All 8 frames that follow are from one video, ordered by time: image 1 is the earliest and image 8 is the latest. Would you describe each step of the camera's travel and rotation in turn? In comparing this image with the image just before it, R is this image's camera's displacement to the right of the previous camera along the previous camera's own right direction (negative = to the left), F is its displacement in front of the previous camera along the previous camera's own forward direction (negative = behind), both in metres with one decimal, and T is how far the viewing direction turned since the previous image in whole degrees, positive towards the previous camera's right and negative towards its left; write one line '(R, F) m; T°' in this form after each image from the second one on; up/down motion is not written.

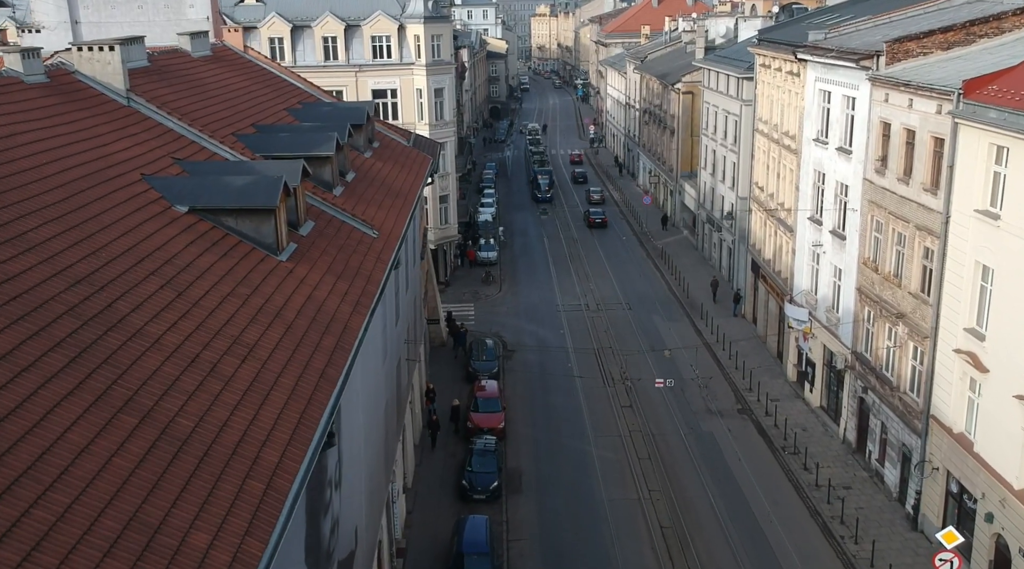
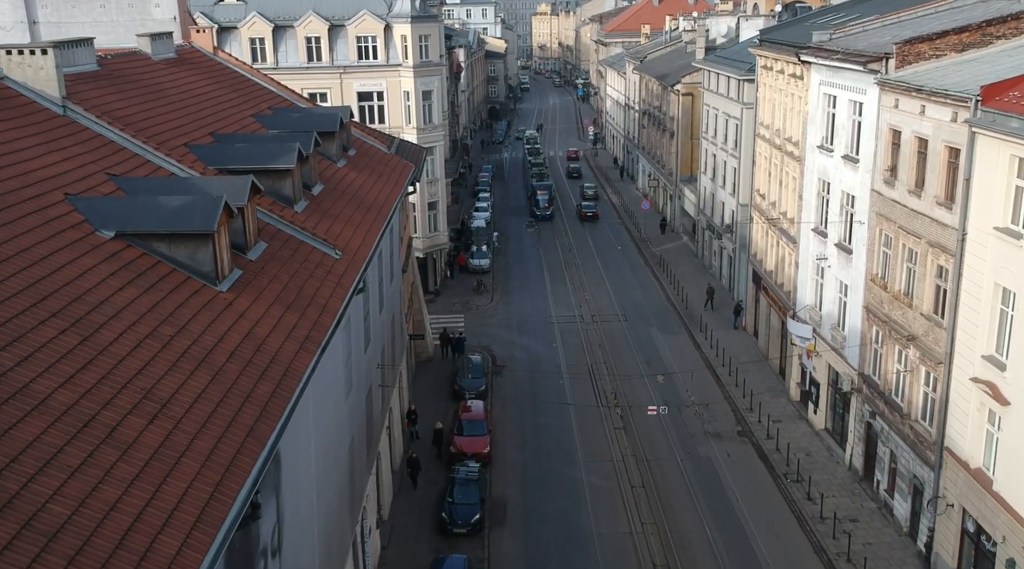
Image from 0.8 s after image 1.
(+0.6, +2.5) m; 0°
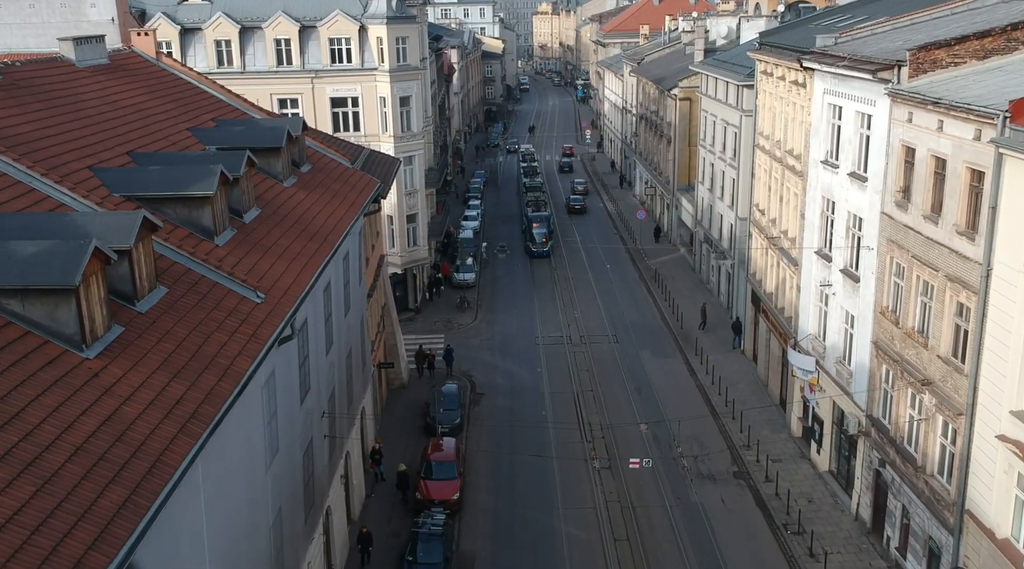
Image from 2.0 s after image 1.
(+1.0, +3.7) m; 0°
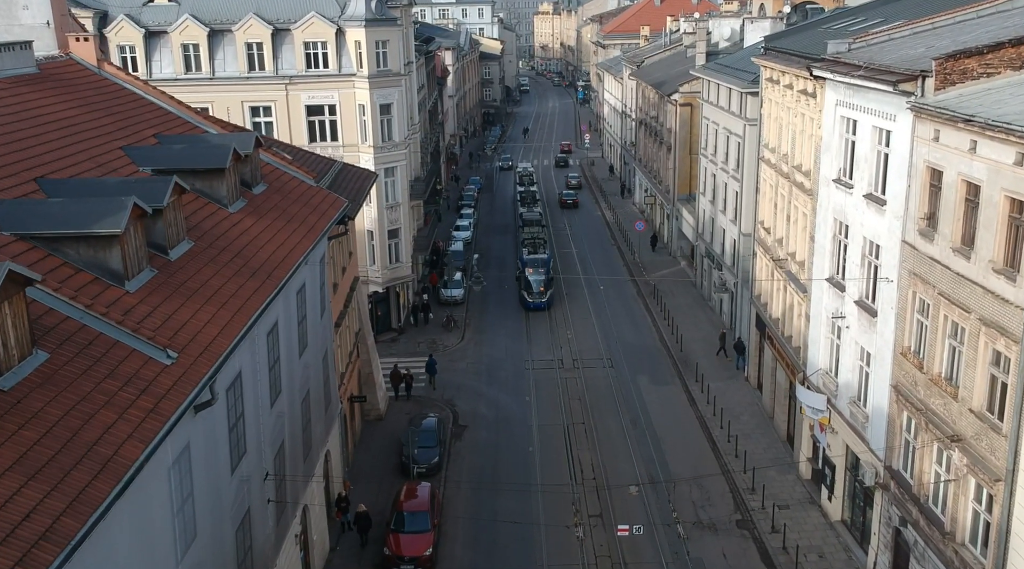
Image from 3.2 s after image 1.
(+0.7, +3.6) m; 0°
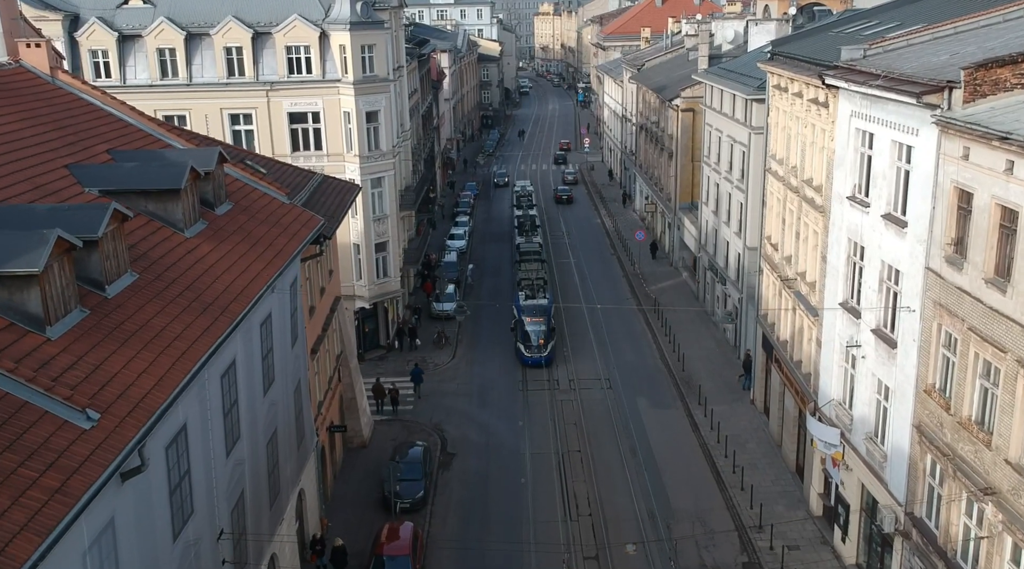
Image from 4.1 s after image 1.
(+0.4, +2.6) m; 0°
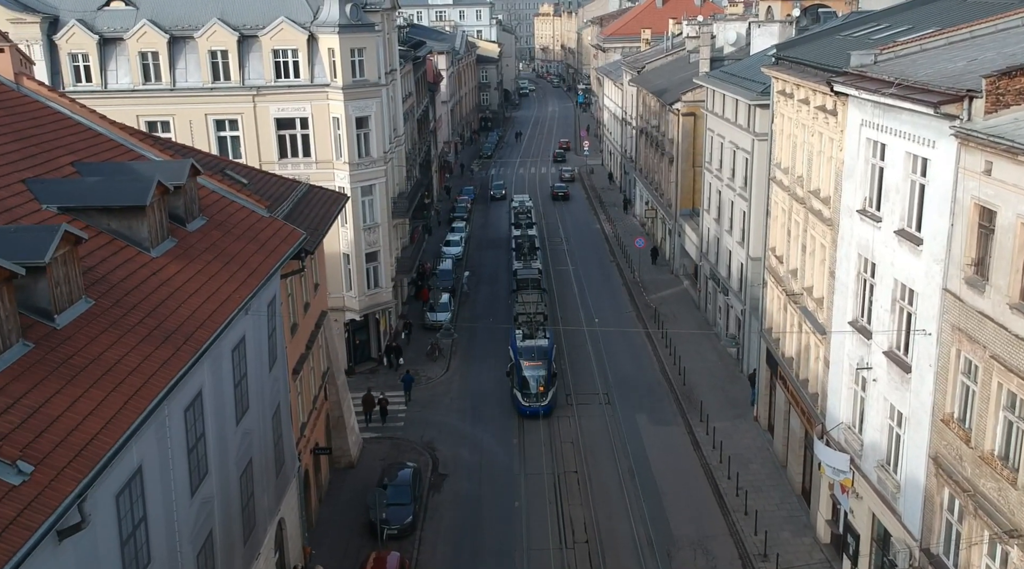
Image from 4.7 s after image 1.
(+0.3, +1.7) m; 0°
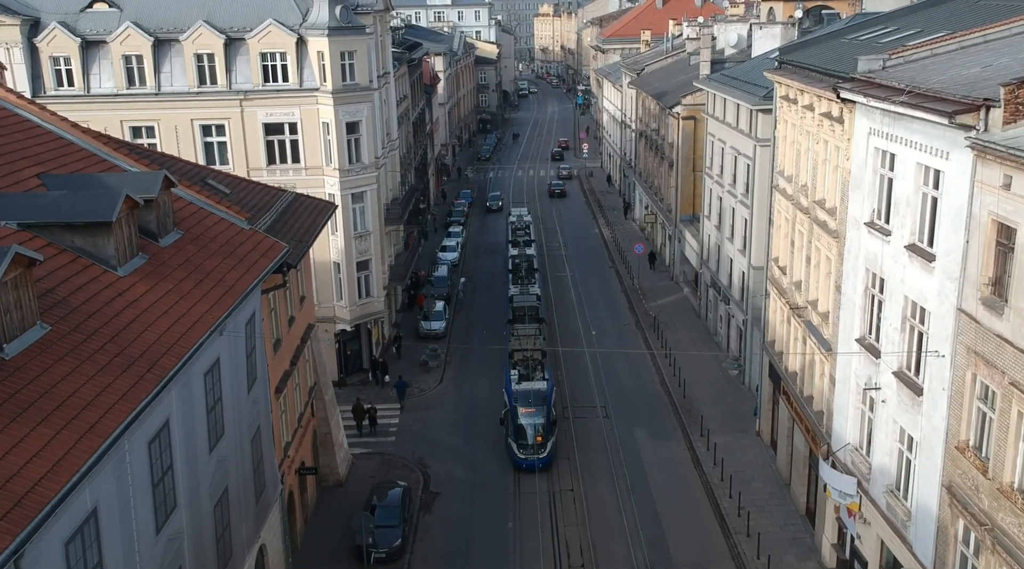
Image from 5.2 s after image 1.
(+0.2, +1.4) m; 0°
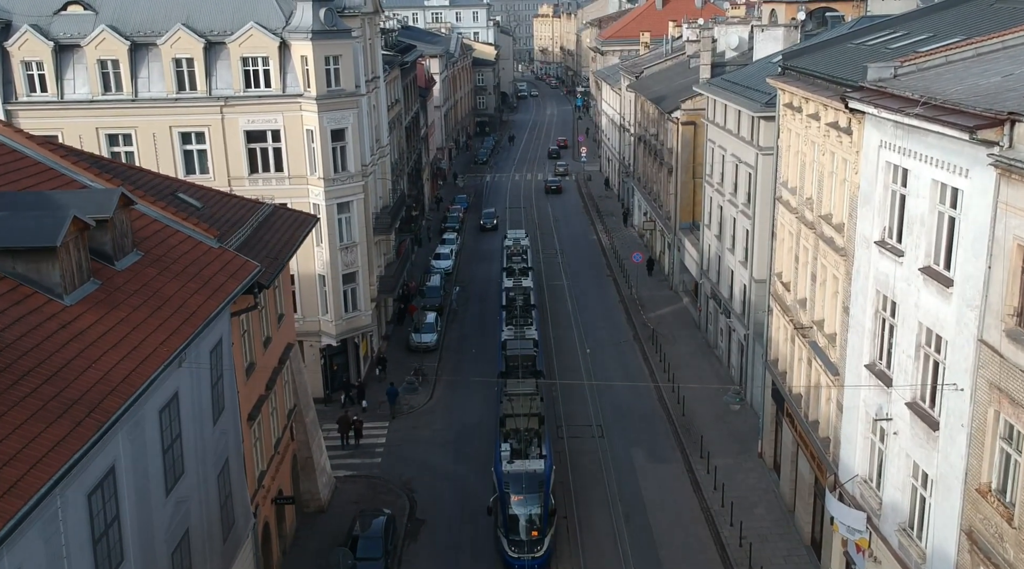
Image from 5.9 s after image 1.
(+0.3, +1.8) m; 0°
